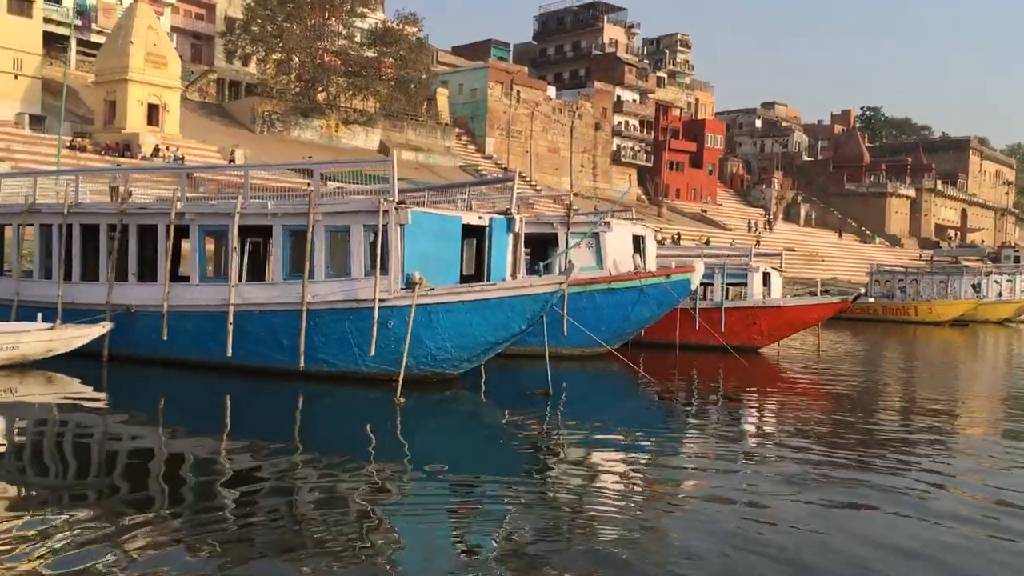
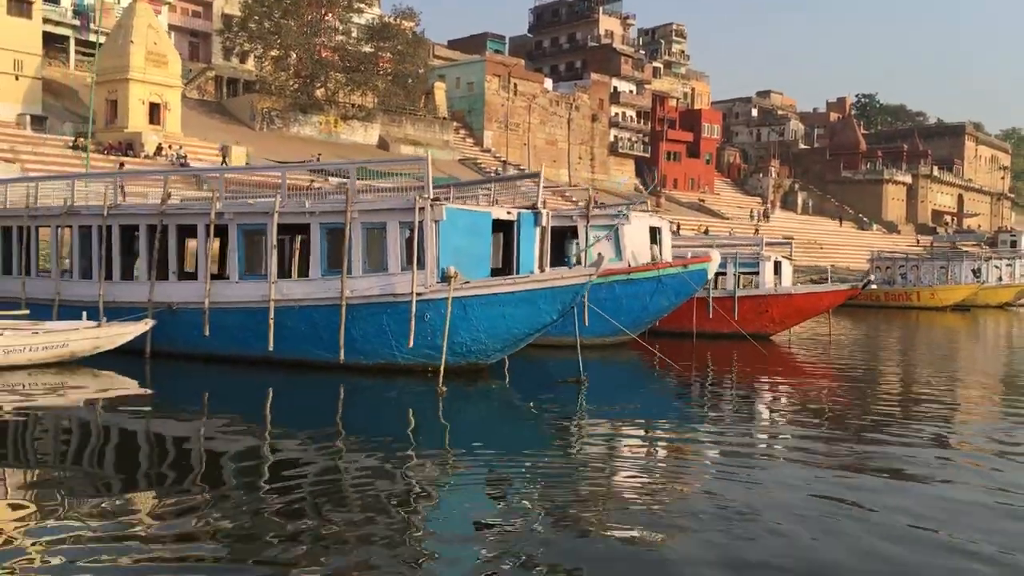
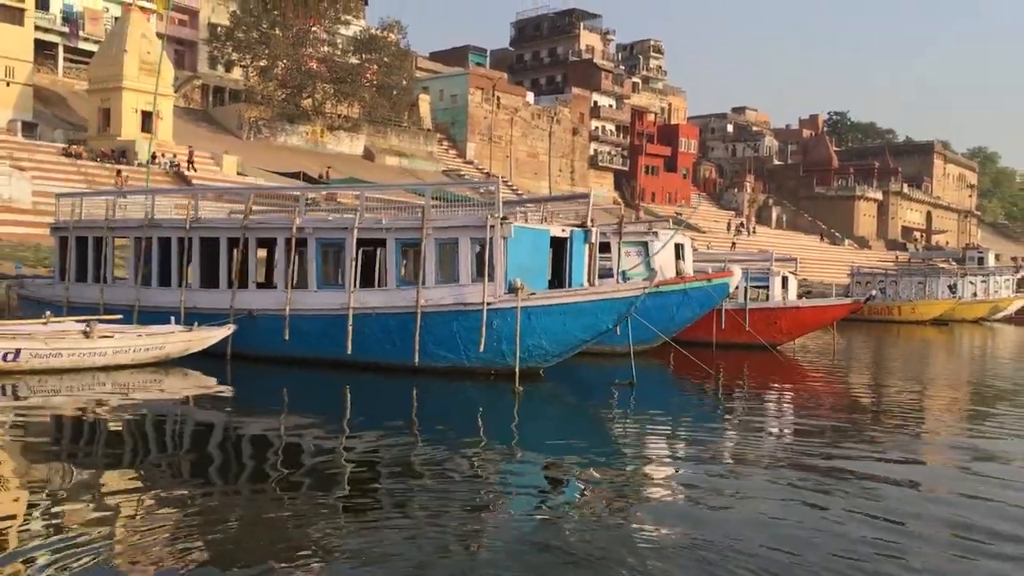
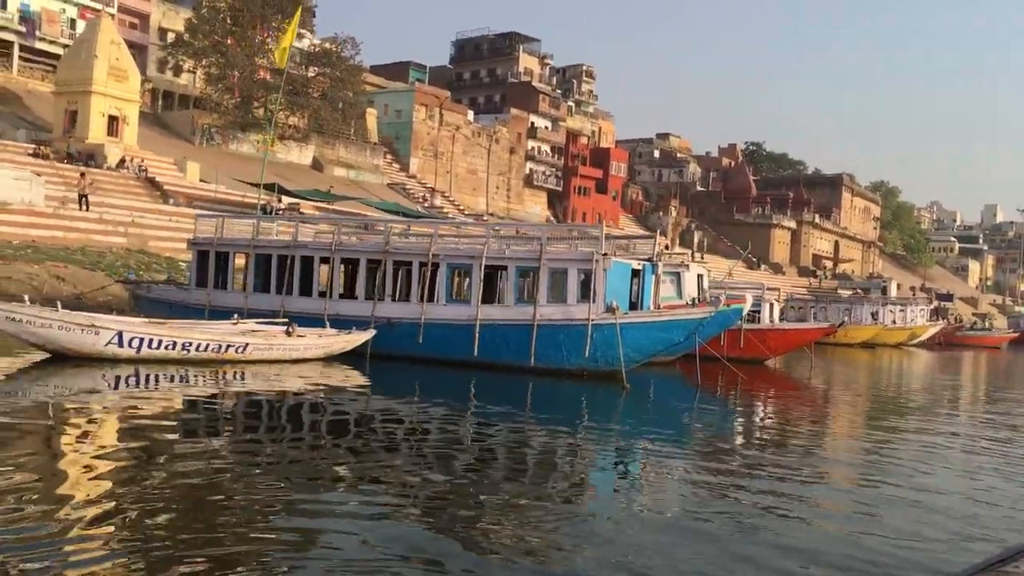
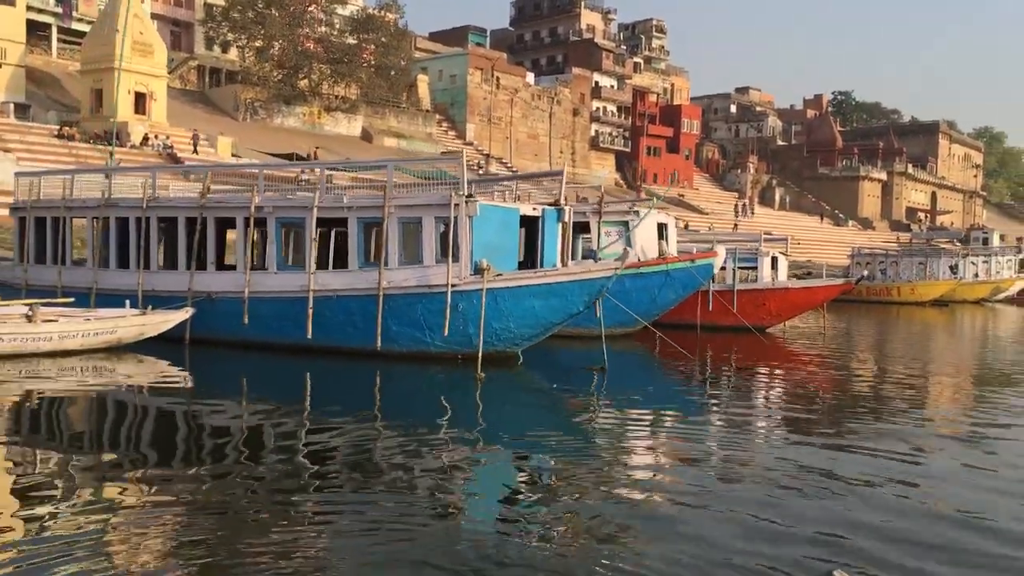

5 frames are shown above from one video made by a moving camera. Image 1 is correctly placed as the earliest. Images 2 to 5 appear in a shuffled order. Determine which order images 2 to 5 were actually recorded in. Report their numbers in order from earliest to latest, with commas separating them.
2, 5, 3, 4
